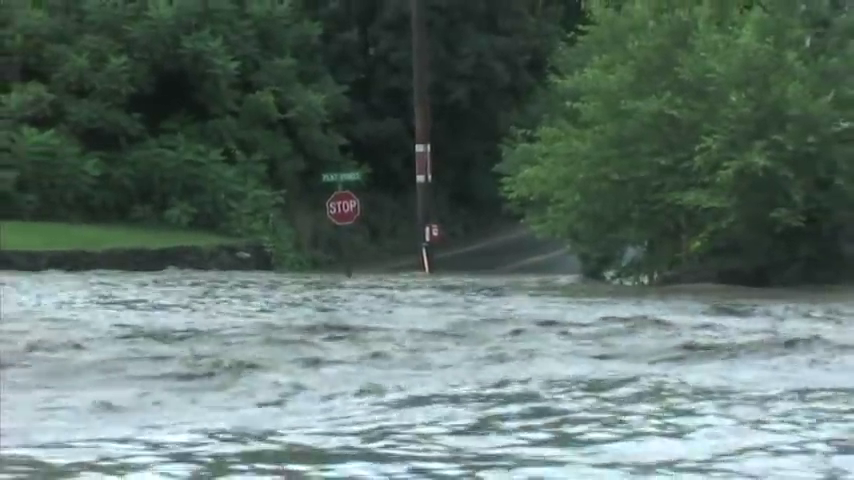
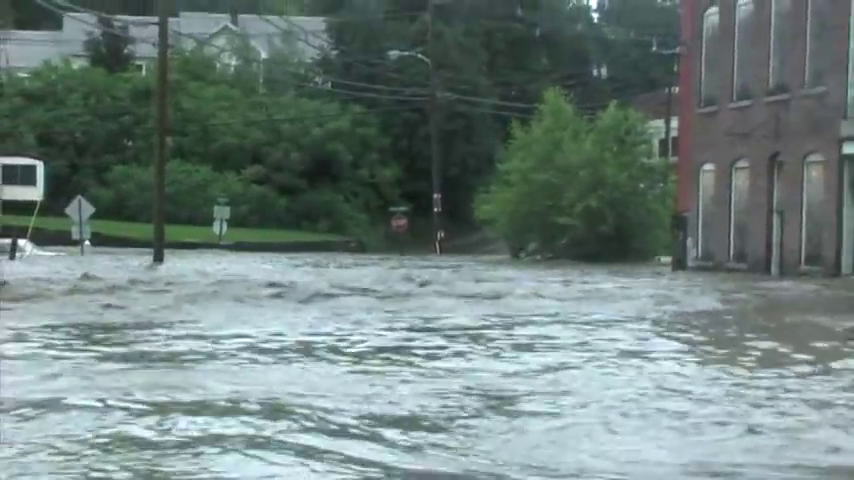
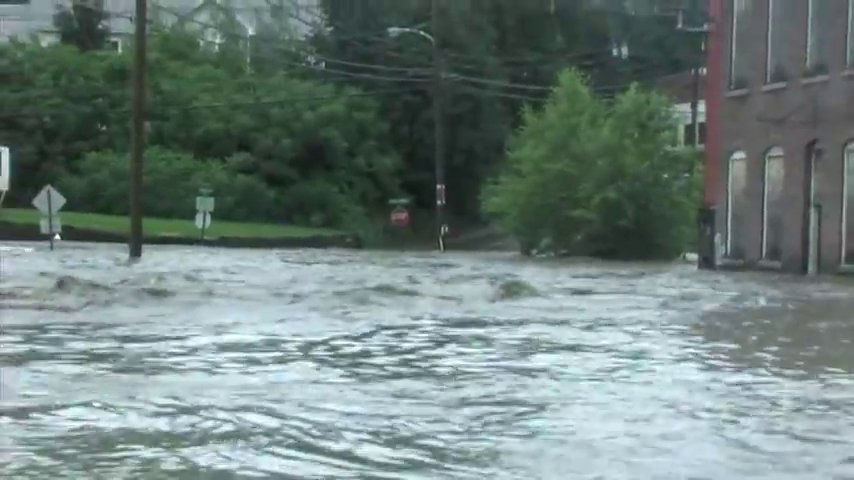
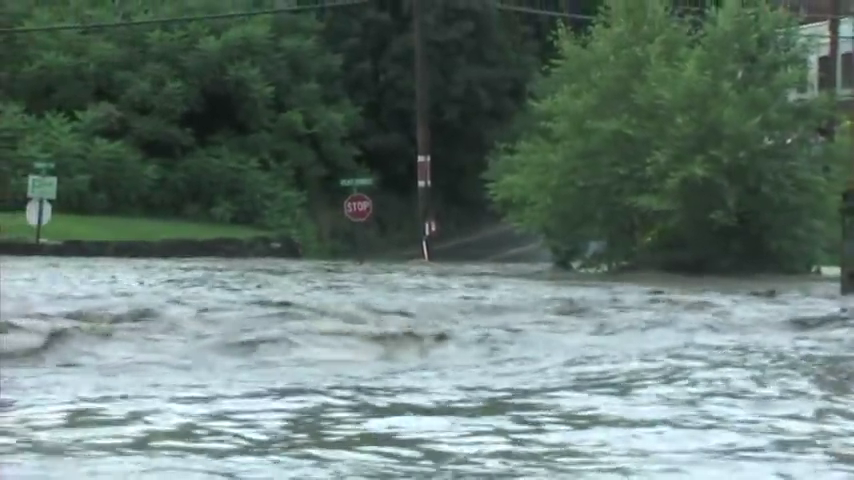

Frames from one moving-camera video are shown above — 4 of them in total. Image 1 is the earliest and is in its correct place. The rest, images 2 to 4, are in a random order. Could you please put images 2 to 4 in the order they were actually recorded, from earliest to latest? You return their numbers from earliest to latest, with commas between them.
4, 3, 2
